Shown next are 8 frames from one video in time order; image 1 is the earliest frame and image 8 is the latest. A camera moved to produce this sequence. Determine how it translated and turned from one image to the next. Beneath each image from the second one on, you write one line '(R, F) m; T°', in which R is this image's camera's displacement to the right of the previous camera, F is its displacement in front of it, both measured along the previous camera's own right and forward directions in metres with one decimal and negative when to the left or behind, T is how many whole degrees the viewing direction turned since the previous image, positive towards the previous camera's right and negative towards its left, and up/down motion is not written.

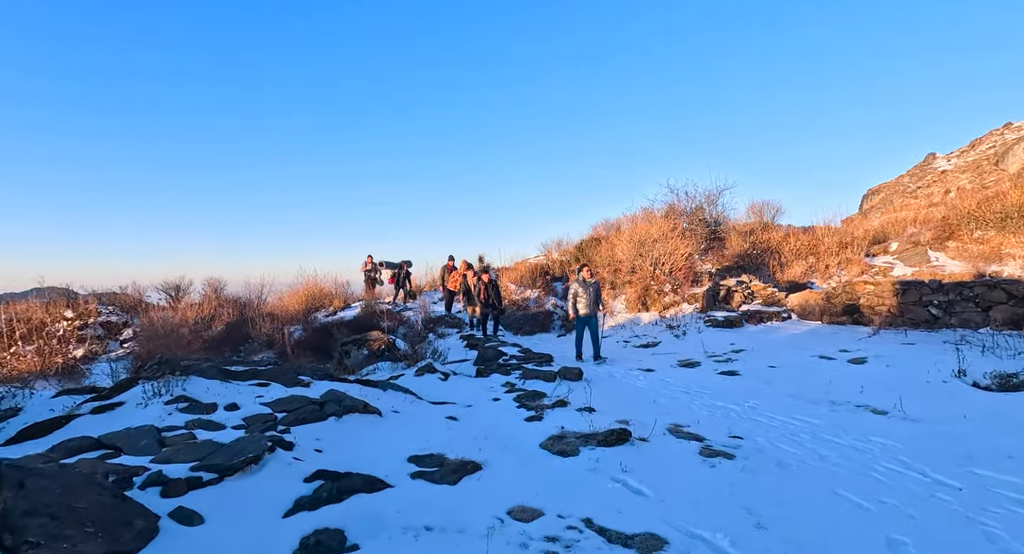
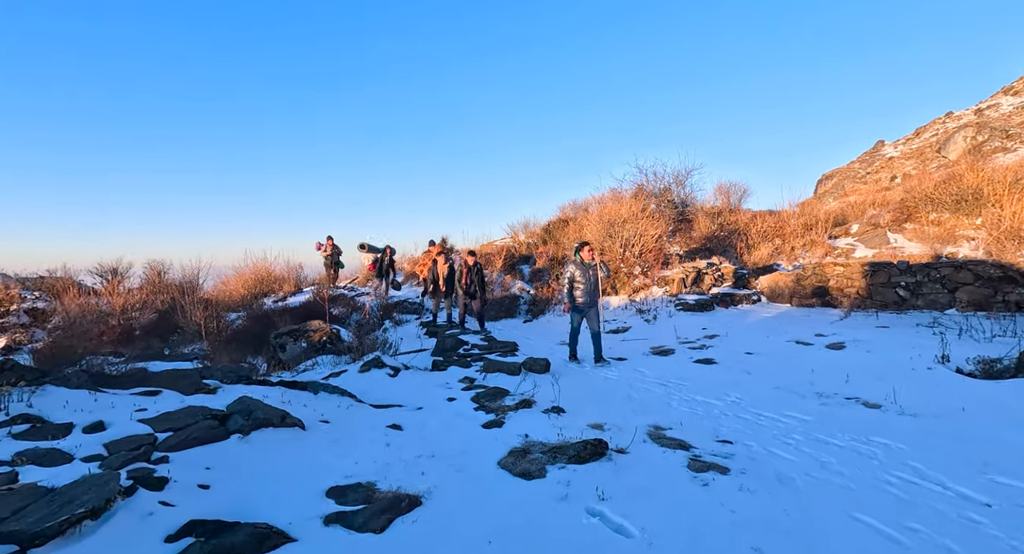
(+0.1, +0.9) m; +4°
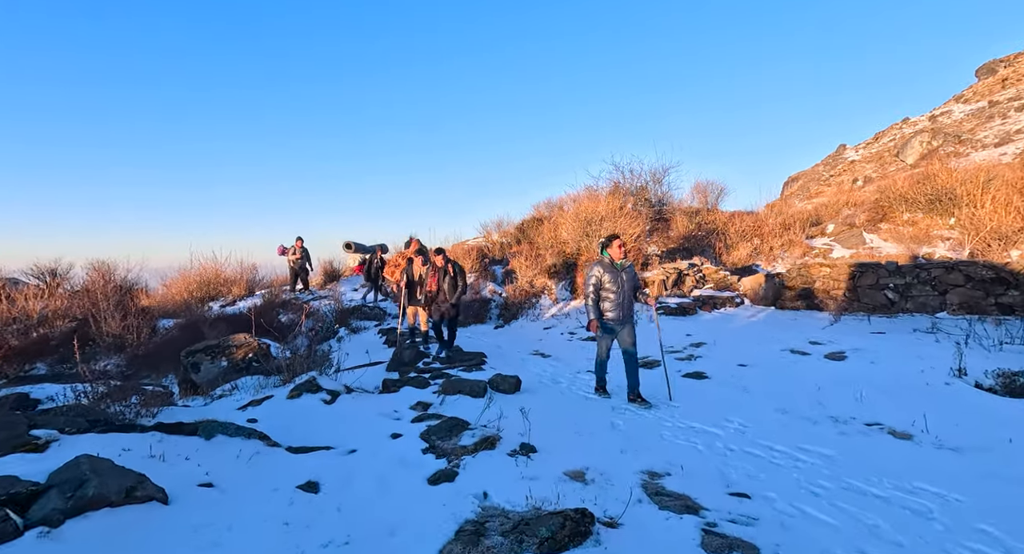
(+0.1, +1.2) m; +3°
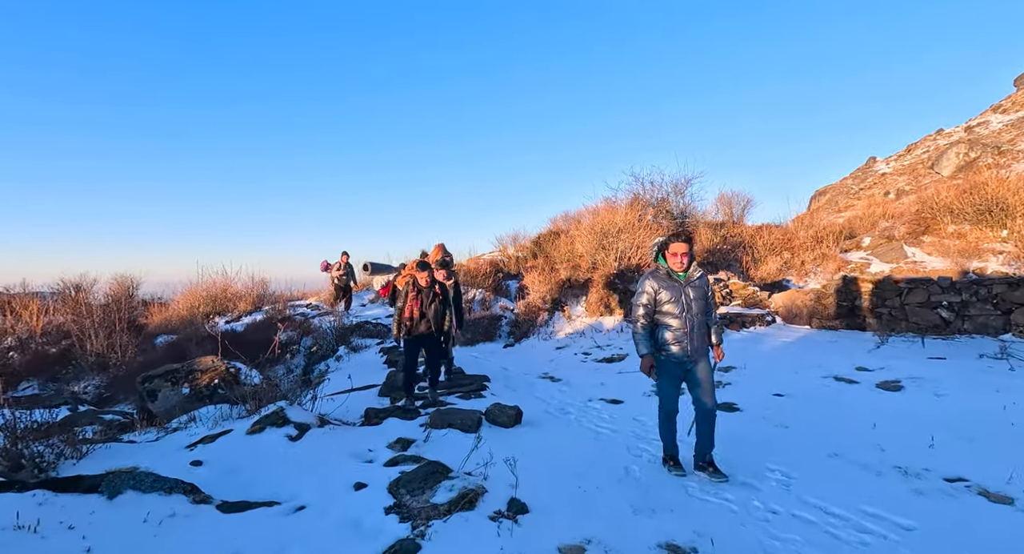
(+0.3, +0.9) m; -3°
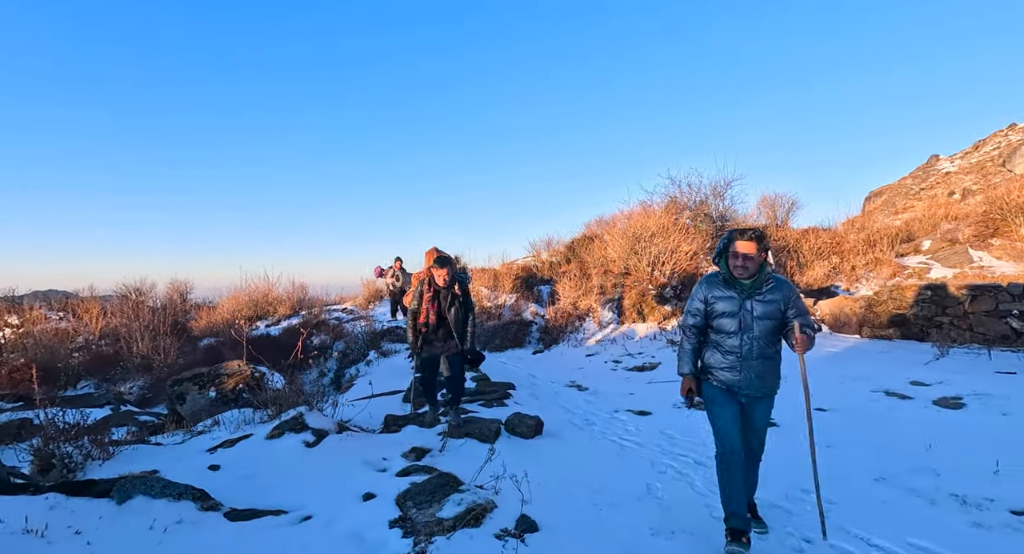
(+0.2, +0.2) m; -4°
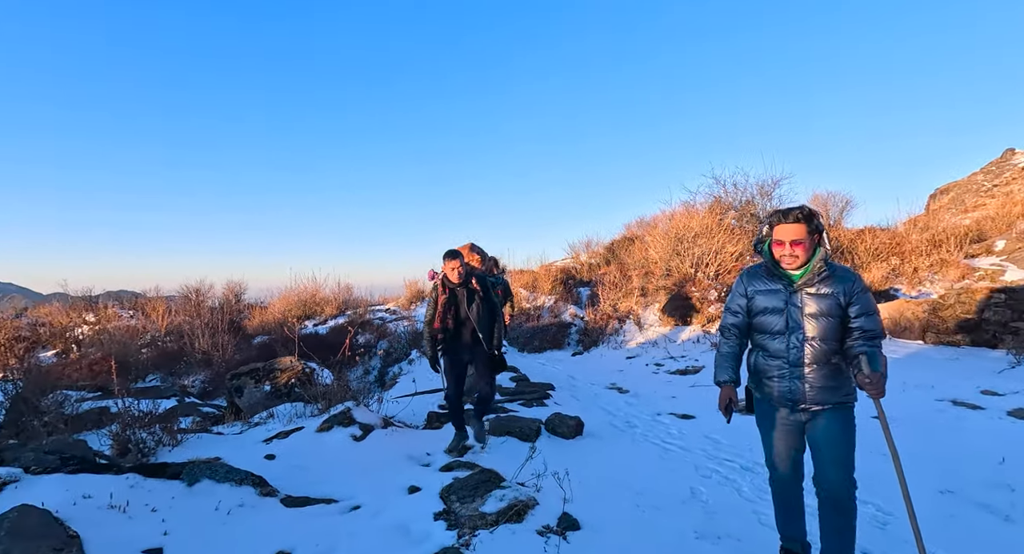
(0.0, -0.1) m; -4°
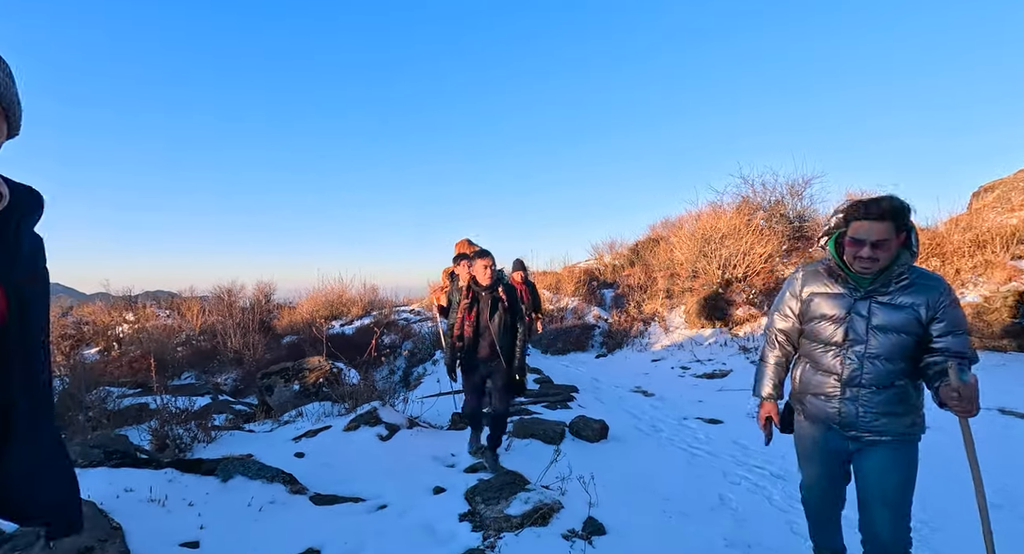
(0.0, 0.0) m; -2°
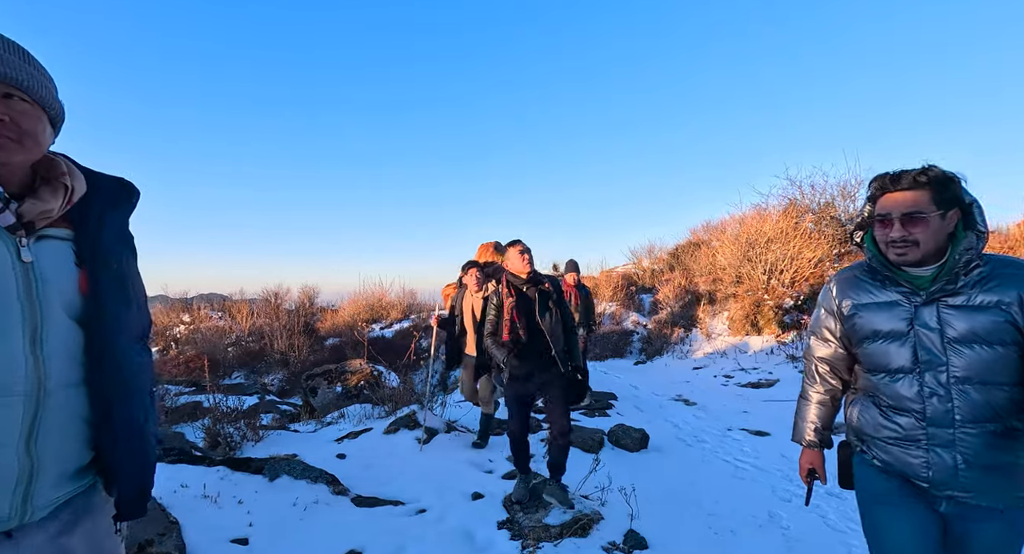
(0.0, 0.0) m; -4°
